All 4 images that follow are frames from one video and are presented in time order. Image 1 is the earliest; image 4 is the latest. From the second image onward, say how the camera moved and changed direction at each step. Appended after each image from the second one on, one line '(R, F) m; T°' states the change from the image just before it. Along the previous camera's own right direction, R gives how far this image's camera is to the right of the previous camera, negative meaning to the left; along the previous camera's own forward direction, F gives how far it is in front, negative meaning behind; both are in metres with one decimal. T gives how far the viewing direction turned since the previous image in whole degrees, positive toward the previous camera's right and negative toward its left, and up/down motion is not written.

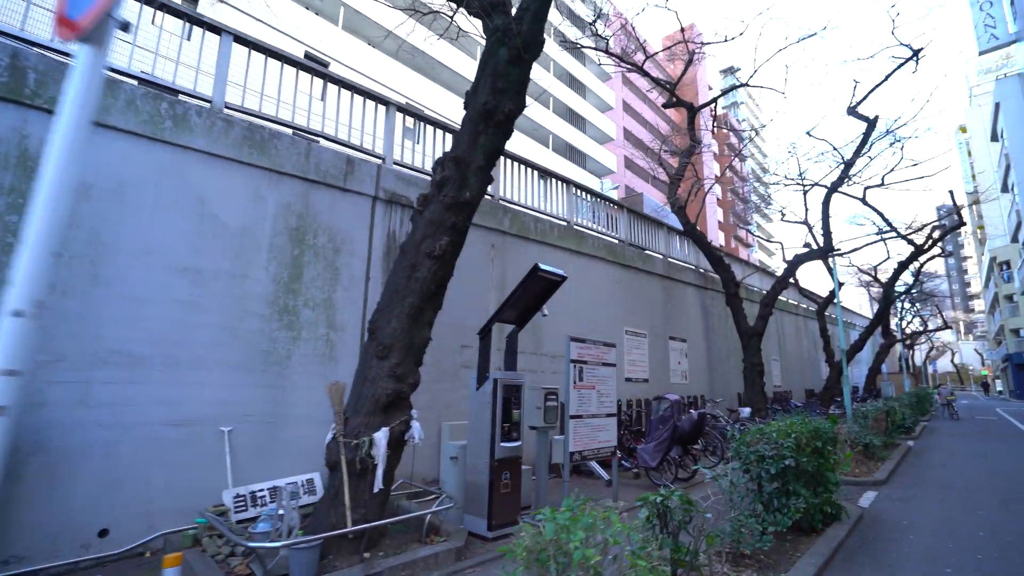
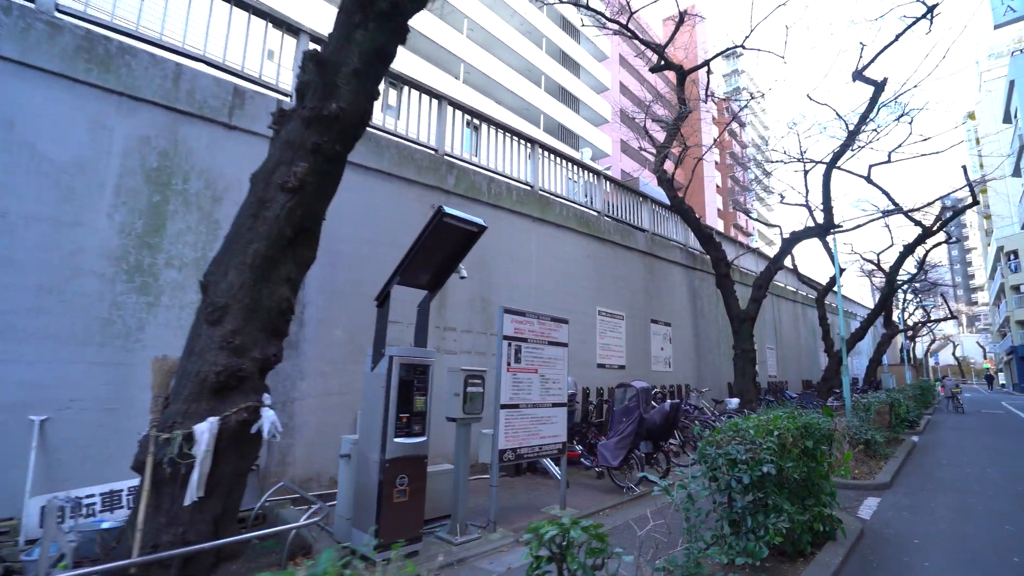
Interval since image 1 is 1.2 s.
(+0.9, +1.4) m; 0°
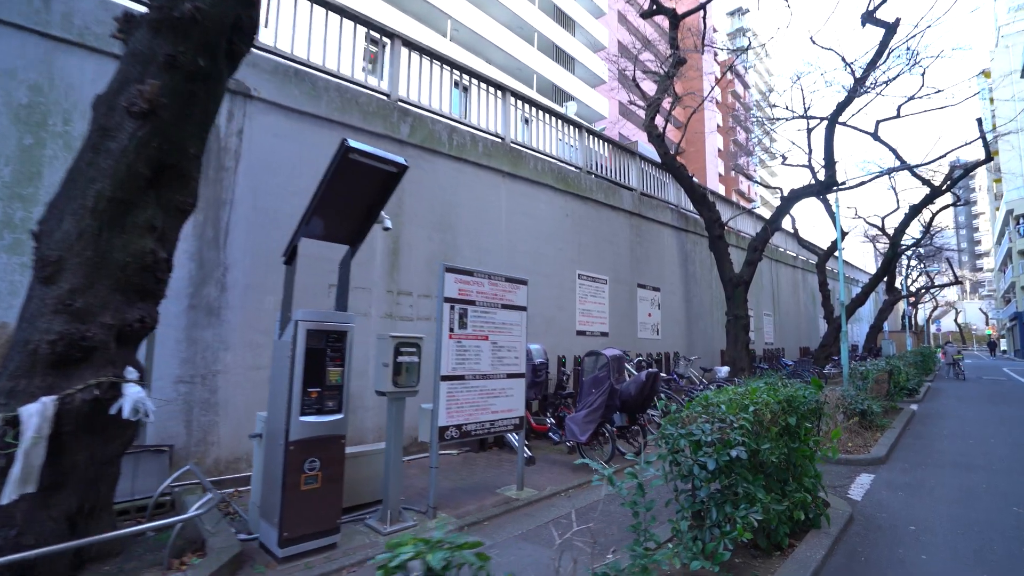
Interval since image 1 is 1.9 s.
(+0.6, +0.8) m; 0°
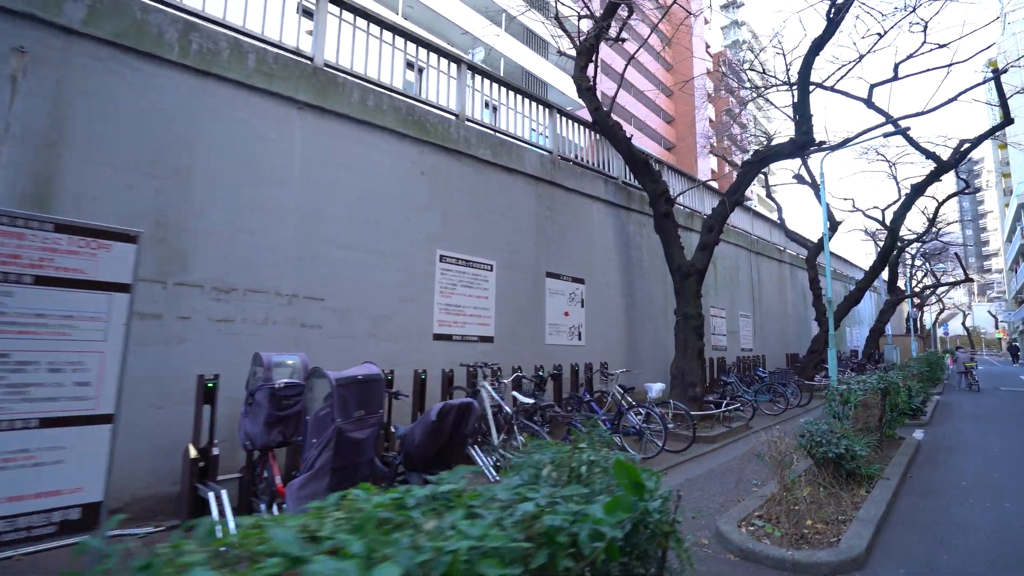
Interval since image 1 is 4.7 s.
(+2.4, +2.9) m; 0°
